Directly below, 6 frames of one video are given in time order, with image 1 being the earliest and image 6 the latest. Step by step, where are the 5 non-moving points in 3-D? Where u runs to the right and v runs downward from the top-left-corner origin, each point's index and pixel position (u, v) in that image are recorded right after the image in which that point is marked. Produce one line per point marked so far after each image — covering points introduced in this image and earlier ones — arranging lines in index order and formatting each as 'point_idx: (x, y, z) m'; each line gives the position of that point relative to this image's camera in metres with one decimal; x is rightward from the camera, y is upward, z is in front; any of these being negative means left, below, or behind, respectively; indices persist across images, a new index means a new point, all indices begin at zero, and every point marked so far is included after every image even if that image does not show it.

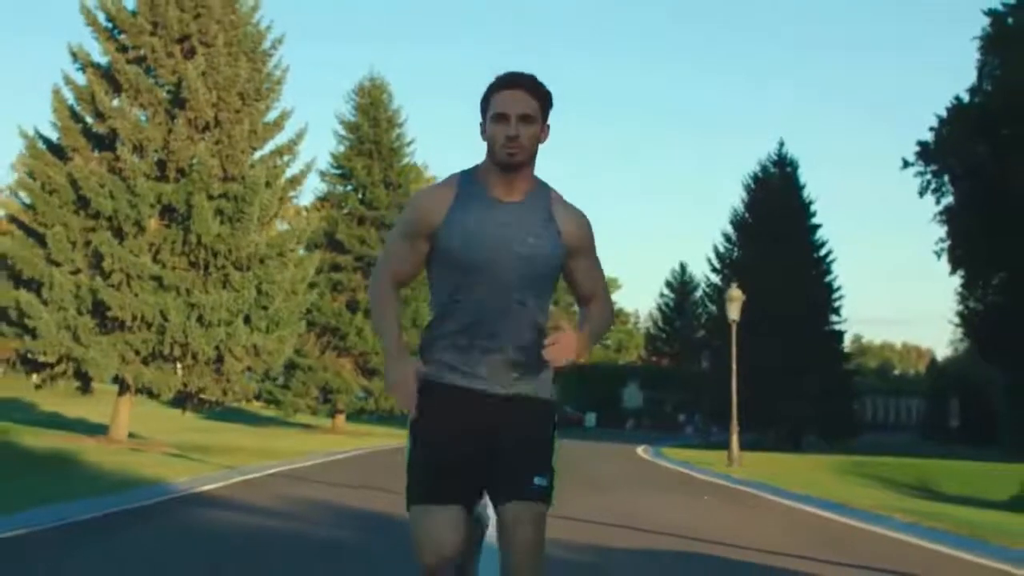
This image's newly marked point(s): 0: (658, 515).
0: (+2.0, -3.0, +19.6) m
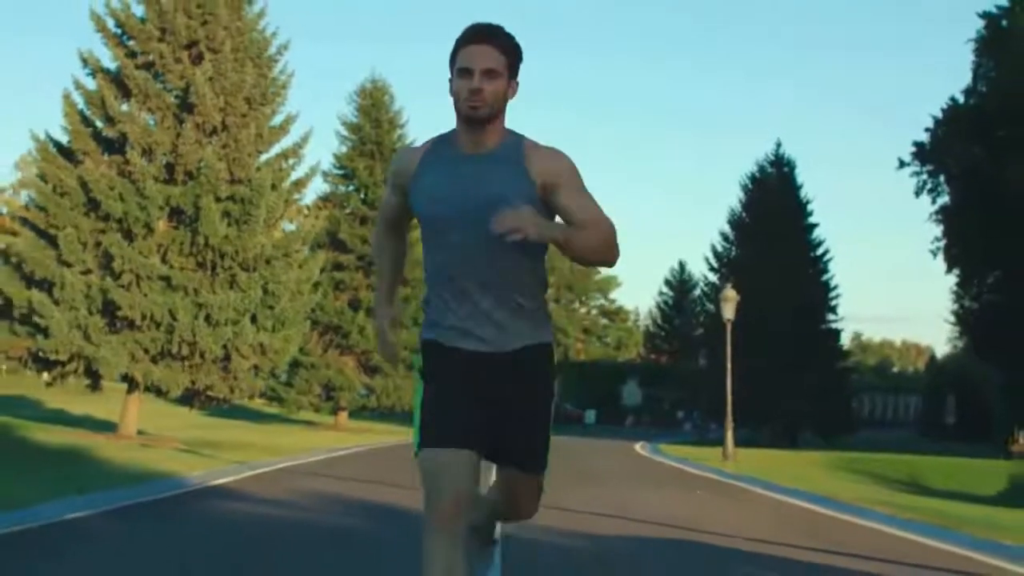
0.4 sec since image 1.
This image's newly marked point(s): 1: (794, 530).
0: (+2.0, -3.0, +20.3) m
1: (+3.5, -2.9, +18.0) m
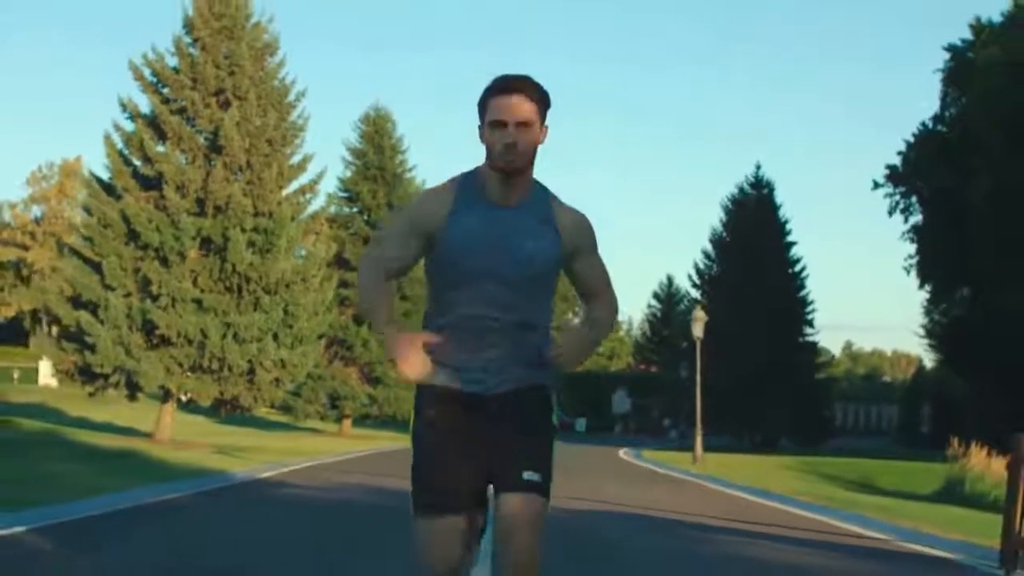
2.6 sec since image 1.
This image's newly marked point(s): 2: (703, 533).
0: (+1.8, -3.4, +24.4) m
1: (+3.4, -3.3, +22.0) m
2: (+2.2, -2.8, +16.9) m
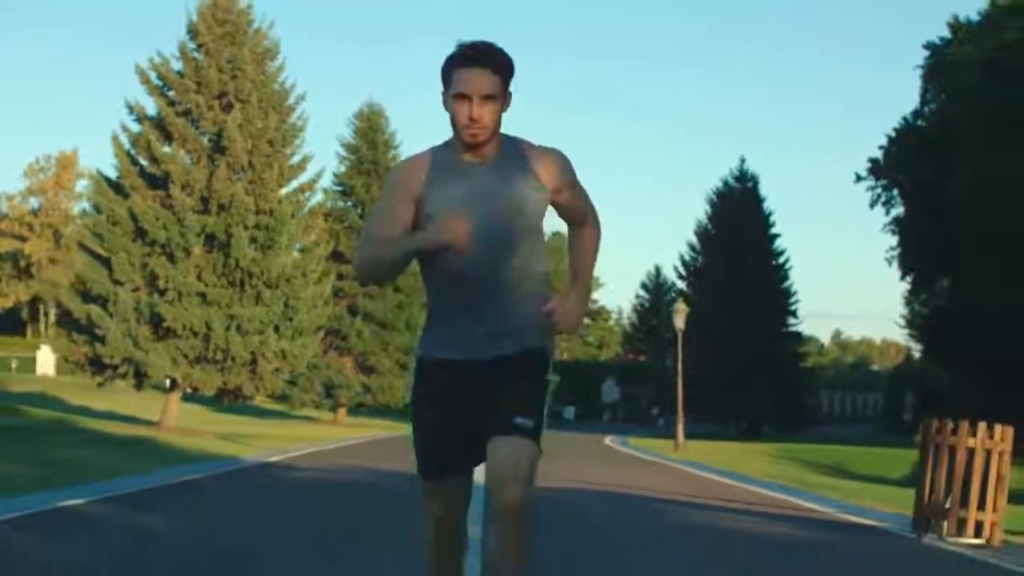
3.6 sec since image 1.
0: (+1.7, -3.4, +26.2) m
1: (+3.2, -3.3, +23.8) m
2: (+2.1, -2.8, +18.7) m
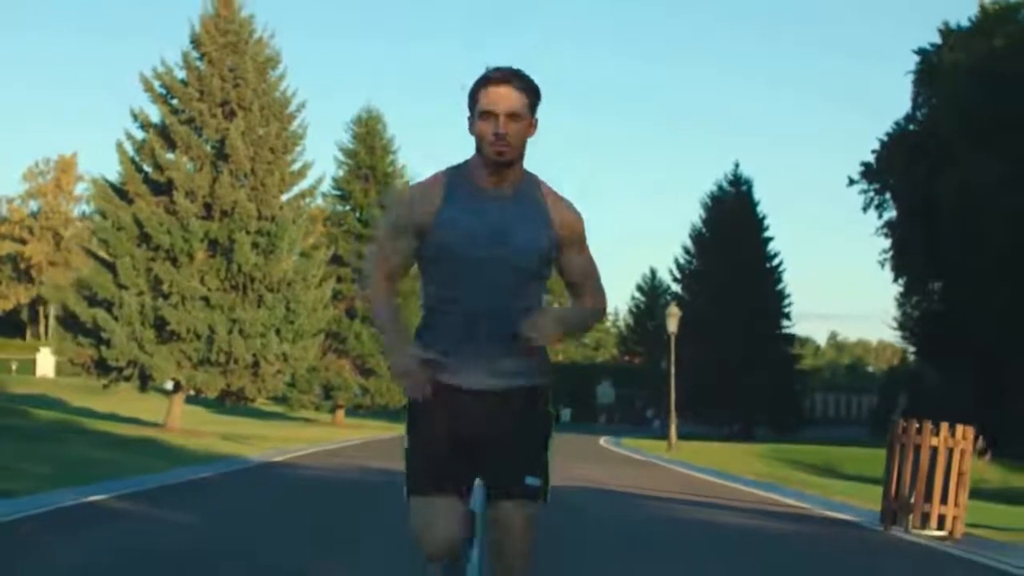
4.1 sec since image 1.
0: (+1.6, -3.5, +27.0) m
1: (+3.2, -3.4, +24.7) m
2: (+2.0, -2.9, +19.6) m
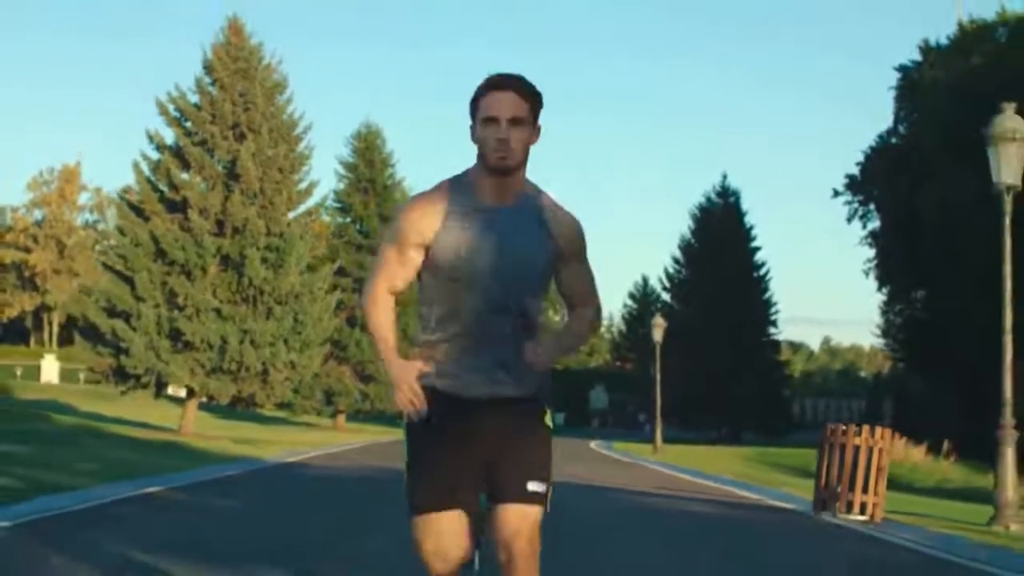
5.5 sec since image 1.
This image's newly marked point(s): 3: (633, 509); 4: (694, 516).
0: (+1.5, -3.8, +29.4) m
1: (+3.1, -3.7, +27.1) m
2: (+1.9, -3.1, +22.0) m
3: (+1.6, -3.0, +20.0) m
4: (+2.3, -2.9, +19.0) m
